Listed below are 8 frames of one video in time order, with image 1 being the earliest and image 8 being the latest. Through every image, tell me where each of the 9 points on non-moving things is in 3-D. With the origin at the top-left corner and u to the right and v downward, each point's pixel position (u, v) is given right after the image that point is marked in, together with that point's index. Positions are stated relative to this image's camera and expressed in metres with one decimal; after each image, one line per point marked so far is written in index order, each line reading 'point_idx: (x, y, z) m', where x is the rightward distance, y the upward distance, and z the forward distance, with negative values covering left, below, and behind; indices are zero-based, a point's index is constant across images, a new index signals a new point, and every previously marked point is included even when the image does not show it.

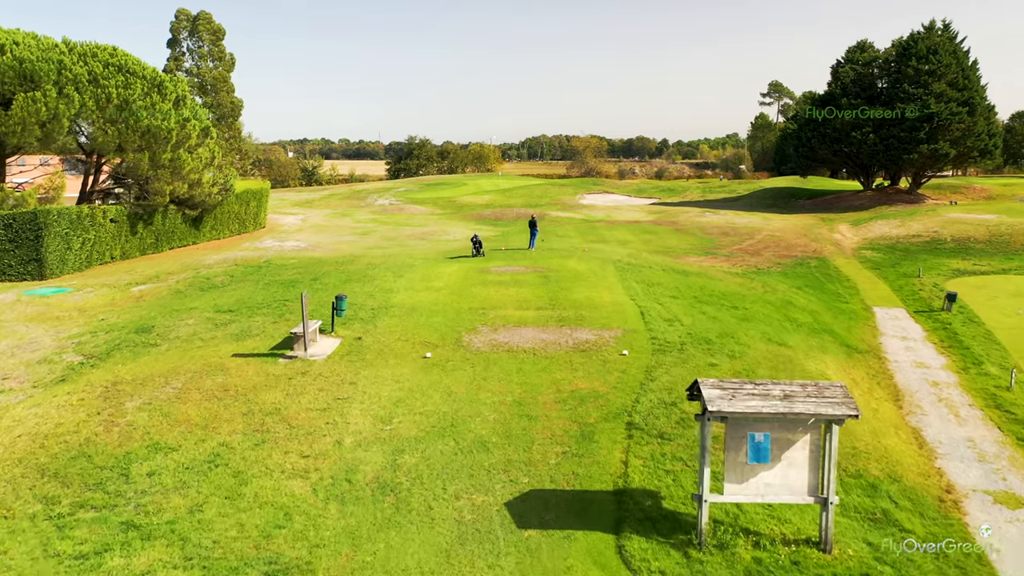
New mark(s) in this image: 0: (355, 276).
0: (-3.8, +0.3, +16.7) m
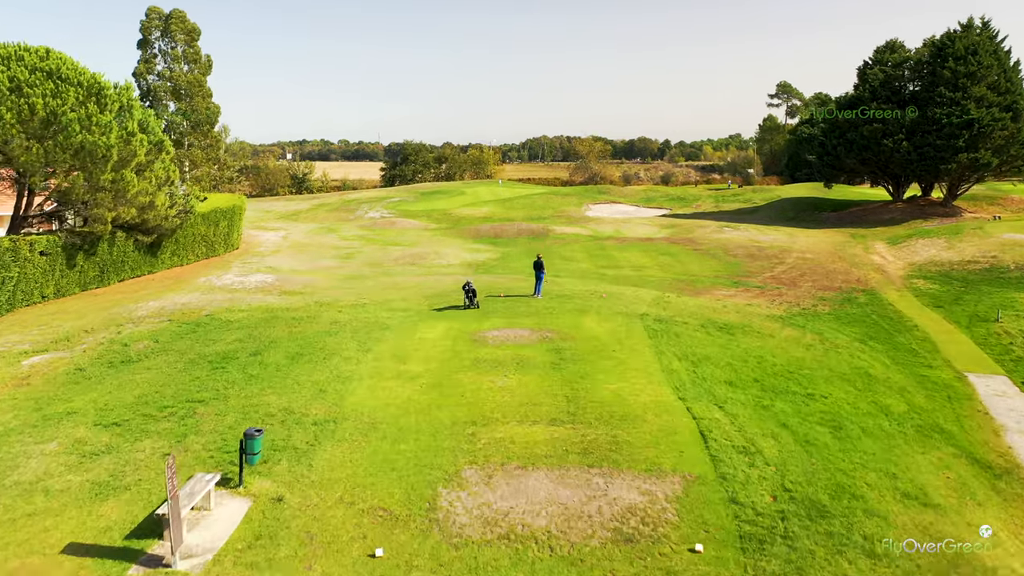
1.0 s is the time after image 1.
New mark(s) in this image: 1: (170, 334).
0: (-3.8, -1.1, +12.8) m
1: (-7.4, -1.0, +14.9) m
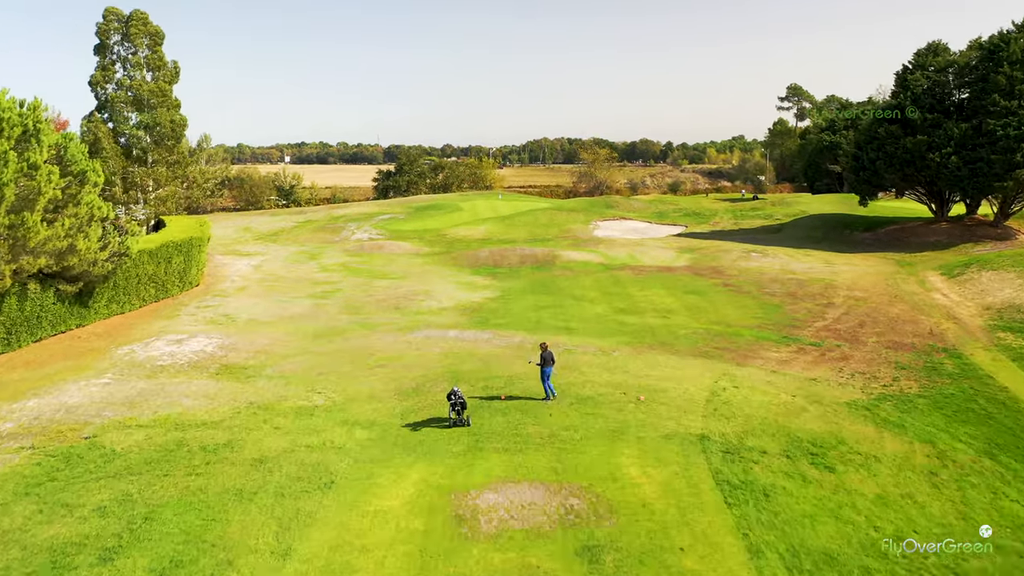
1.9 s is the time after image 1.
0: (-3.7, -3.0, +8.1) m
1: (-7.3, -2.9, +10.2) m
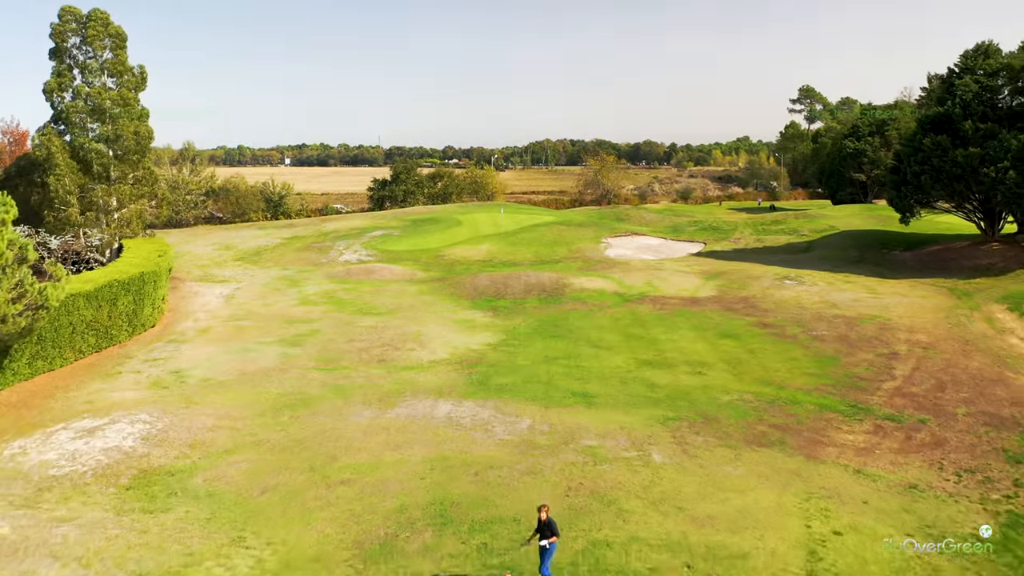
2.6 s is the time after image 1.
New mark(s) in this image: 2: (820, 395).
0: (-3.6, -4.6, +3.9) m
1: (-7.2, -4.5, +6.0) m
2: (+8.7, -3.0, +19.4) m
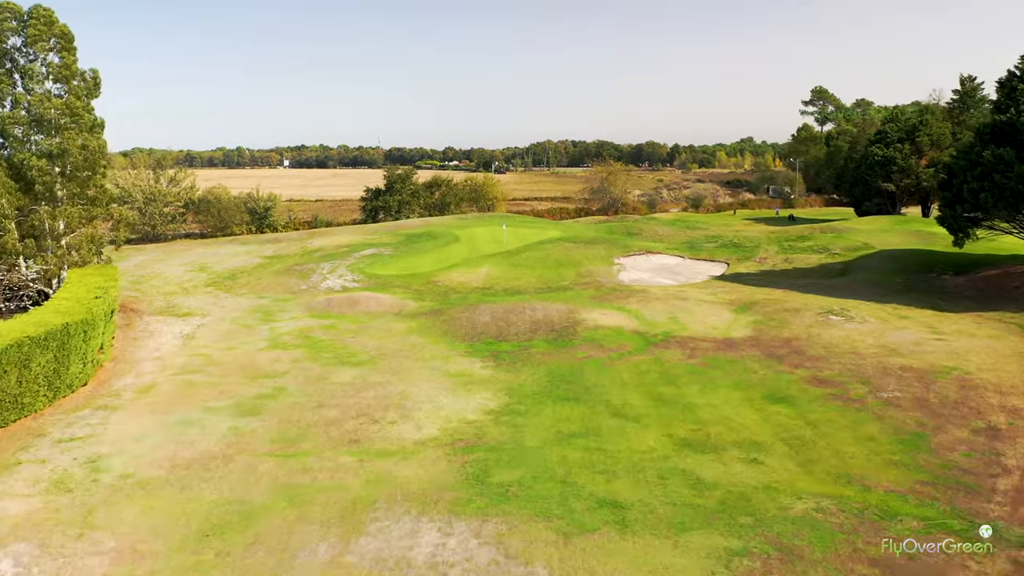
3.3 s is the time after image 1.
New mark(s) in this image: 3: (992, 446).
0: (-3.5, -6.3, -0.7) m
1: (-7.1, -6.1, +1.4) m
2: (+8.9, -4.7, +14.8) m
3: (+12.3, -4.1, +17.4) m
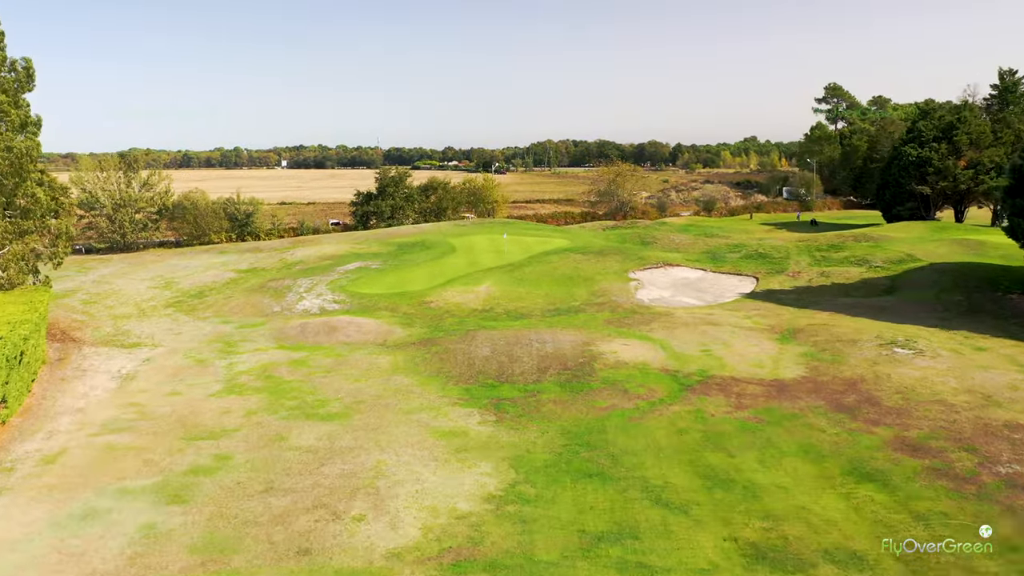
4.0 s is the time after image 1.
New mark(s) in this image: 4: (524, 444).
0: (-3.3, -7.3, -5.6) m
1: (-6.9, -7.2, -3.5) m
2: (+9.0, -5.7, +9.9) m
3: (+12.5, -5.1, +12.6) m
4: (+0.3, -4.2, +18.3) m
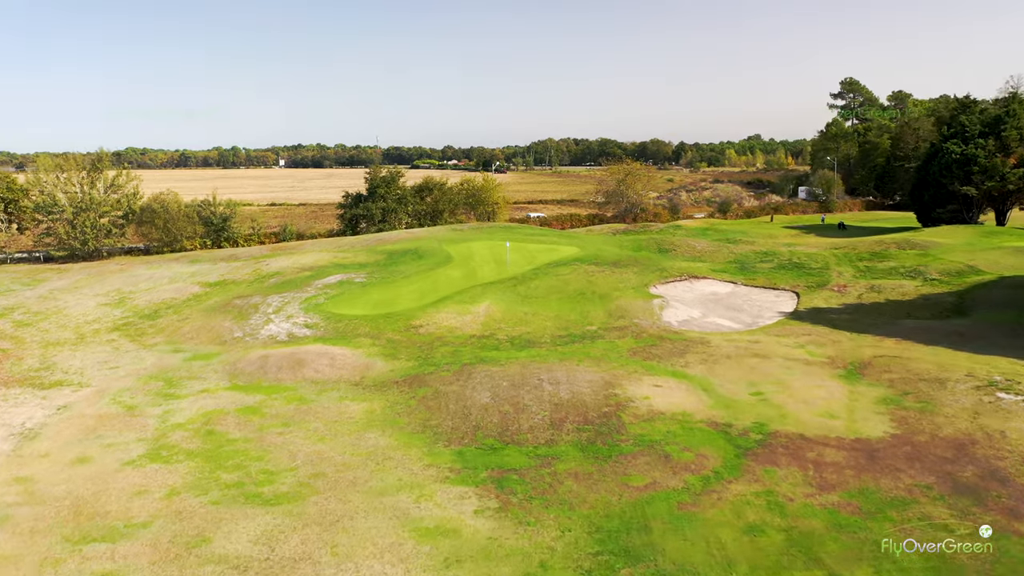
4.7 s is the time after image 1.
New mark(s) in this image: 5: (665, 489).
0: (-3.2, -8.3, -10.7) m
1: (-6.7, -8.1, -8.7) m
2: (+9.2, -6.6, +4.8) m
3: (+12.6, -6.0, +7.4) m
4: (+0.5, -5.1, +13.1) m
5: (+3.5, -4.5, +15.4) m
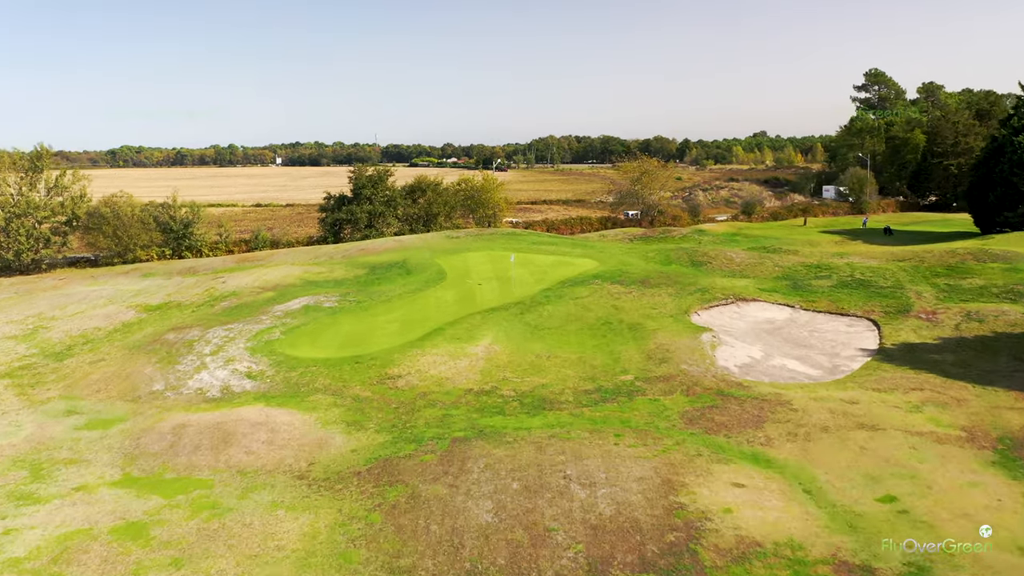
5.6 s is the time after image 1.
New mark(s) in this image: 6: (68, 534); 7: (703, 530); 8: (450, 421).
0: (-2.9, -9.5, -17.7) m
1: (-6.5, -9.4, -15.6) m
2: (+9.5, -7.8, -2.2) m
3: (+12.9, -7.2, +0.4) m
4: (+0.8, -6.3, +6.2) m
5: (+3.8, -5.7, +8.5) m
6: (-8.9, -4.9, +13.8) m
7: (+3.7, -4.6, +13.0) m
8: (-1.6, -3.5, +18.5) m
